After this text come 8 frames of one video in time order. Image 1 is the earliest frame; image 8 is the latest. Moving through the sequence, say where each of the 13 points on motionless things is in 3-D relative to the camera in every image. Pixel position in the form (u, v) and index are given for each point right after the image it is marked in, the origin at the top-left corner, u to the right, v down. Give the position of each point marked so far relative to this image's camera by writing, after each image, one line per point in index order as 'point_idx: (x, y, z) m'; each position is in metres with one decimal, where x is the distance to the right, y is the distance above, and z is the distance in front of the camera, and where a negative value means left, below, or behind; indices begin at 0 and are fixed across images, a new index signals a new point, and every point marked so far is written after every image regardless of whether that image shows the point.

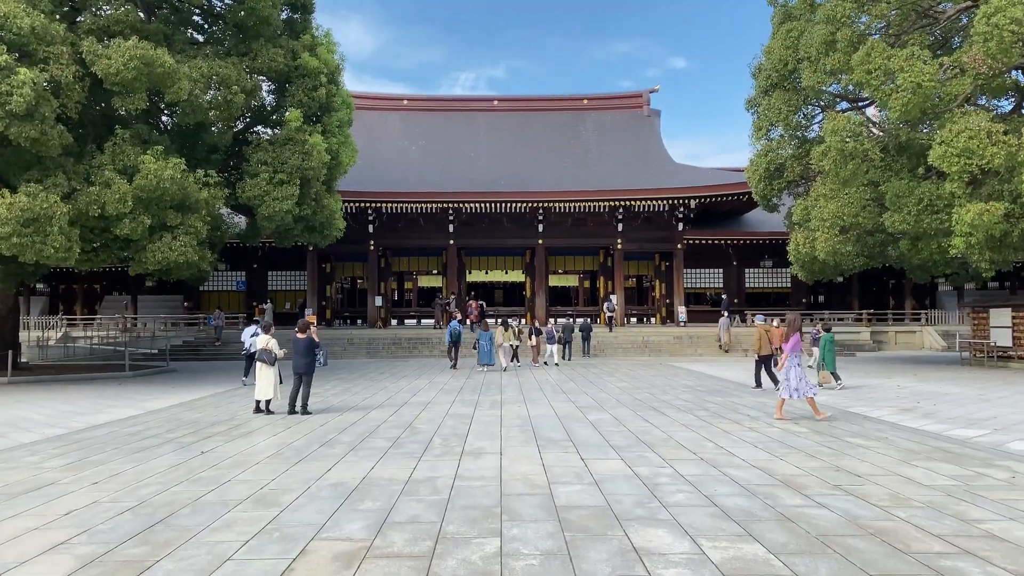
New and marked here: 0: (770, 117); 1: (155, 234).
0: (+4.9, +3.3, +15.6) m
1: (-5.0, +0.7, +11.5) m
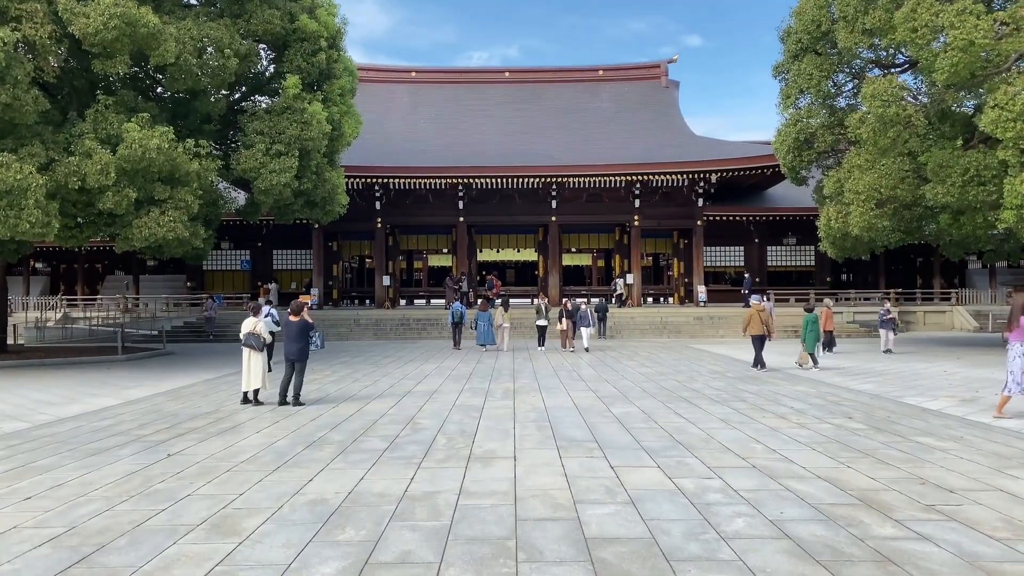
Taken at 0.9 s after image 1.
0: (+5.2, +3.6, +14.6) m
1: (-4.8, +1.0, +10.7) m
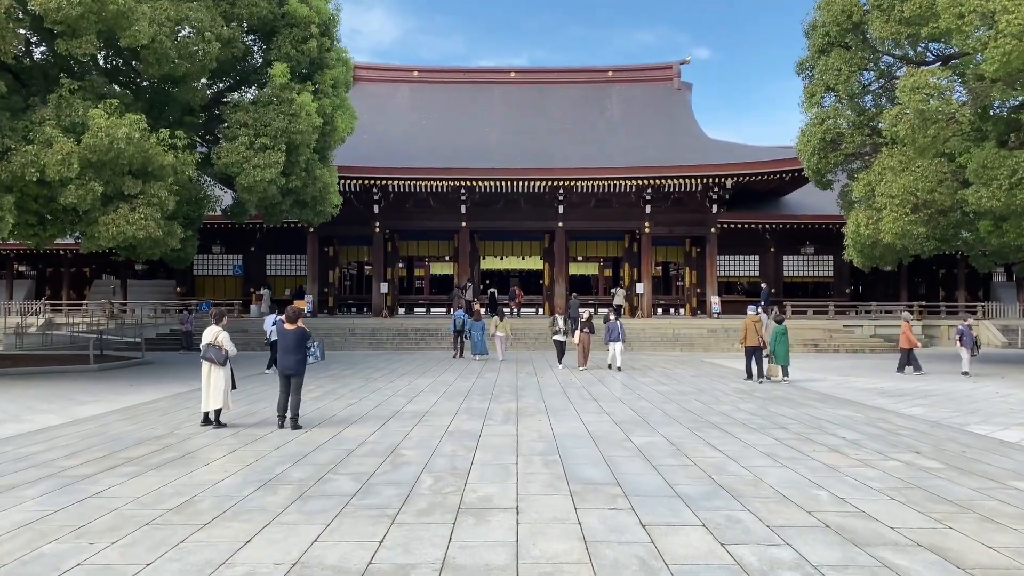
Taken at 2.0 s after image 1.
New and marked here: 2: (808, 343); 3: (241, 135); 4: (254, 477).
0: (+5.3, +3.5, +13.6) m
1: (-4.7, +1.0, +9.8) m
2: (+6.3, -1.2, +17.7) m
3: (-3.7, +2.1, +11.2) m
4: (-1.4, -1.0, +4.4) m
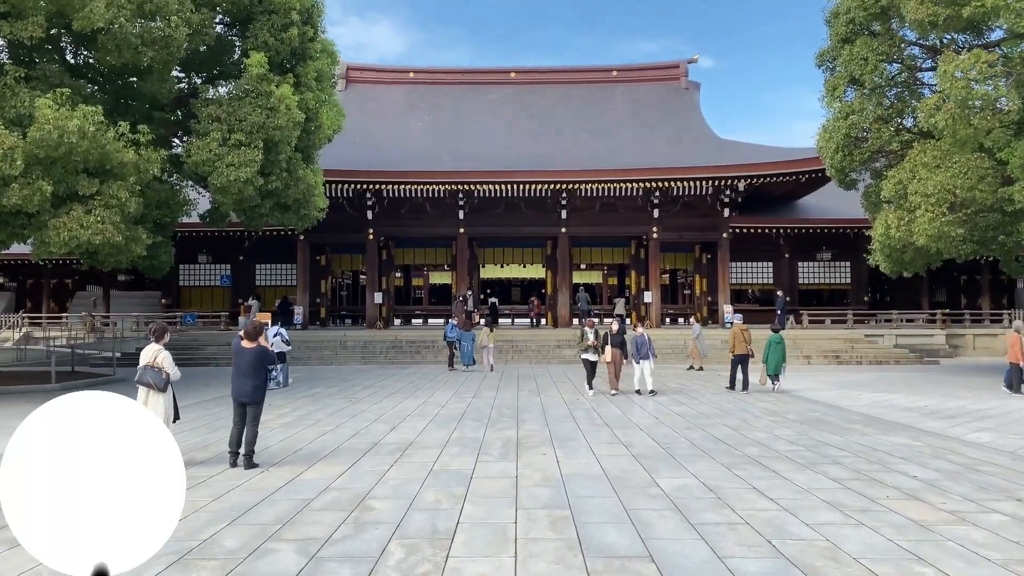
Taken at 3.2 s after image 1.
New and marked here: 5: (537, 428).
0: (+5.2, +3.4, +12.6) m
1: (-4.7, +0.9, +8.8) m
2: (+6.3, -1.3, +16.6) m
3: (-3.7, +1.9, +10.2) m
4: (-1.4, -1.0, +3.3) m
5: (+0.2, -1.1, +6.7) m
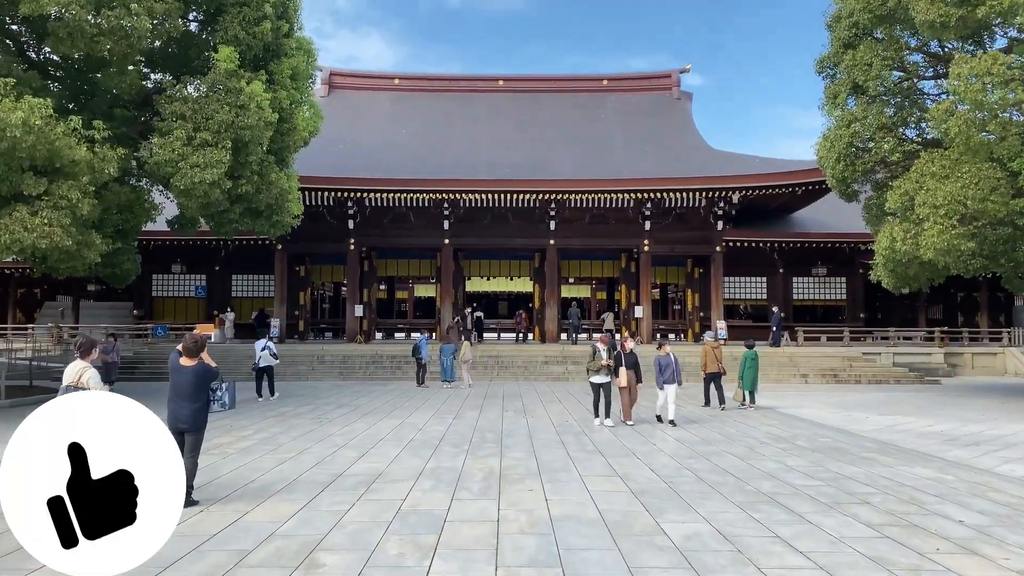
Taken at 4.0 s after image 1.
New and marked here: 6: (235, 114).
0: (+5.1, +3.1, +12.0) m
1: (-4.9, +0.8, +8.0) m
2: (+6.1, -1.6, +16.0) m
3: (-3.8, +1.8, +9.5) m
4: (-1.4, -1.0, +2.6) m
5: (+0.1, -1.2, +6.0) m
6: (-3.2, +2.0, +9.7) m
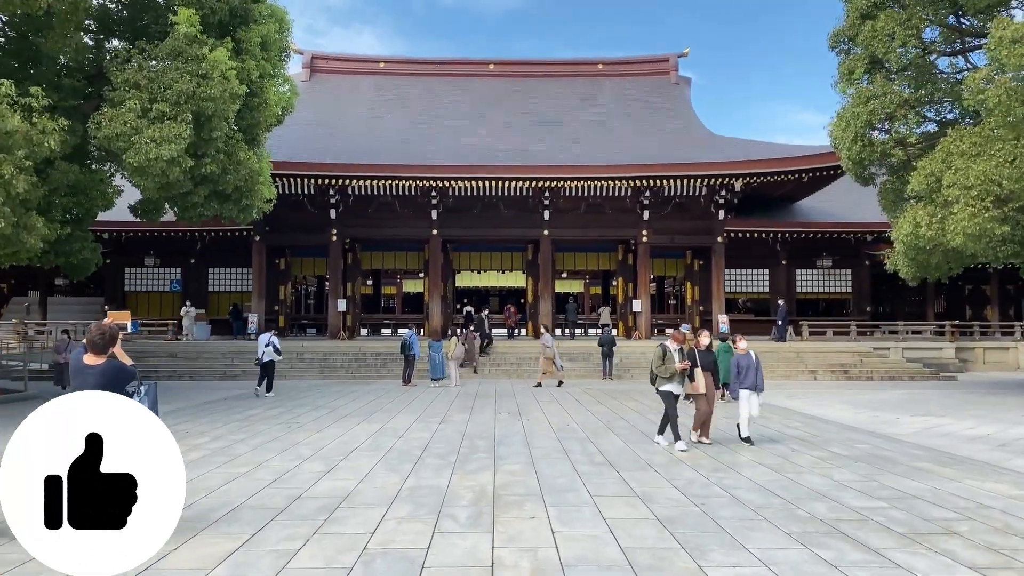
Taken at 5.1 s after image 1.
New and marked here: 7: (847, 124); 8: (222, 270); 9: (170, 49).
0: (+5.0, +3.3, +11.1) m
1: (-4.9, +0.9, +7.0) m
2: (+5.9, -1.5, +15.1) m
3: (-3.9, +1.9, +8.5) m
4: (-1.4, -1.0, +1.6) m
5: (0.0, -1.1, +5.1) m
6: (-3.3, +2.1, +8.7) m
7: (+4.8, +2.3, +11.8) m
8: (-6.7, +0.4, +19.1) m
9: (-3.6, +2.5, +8.7) m
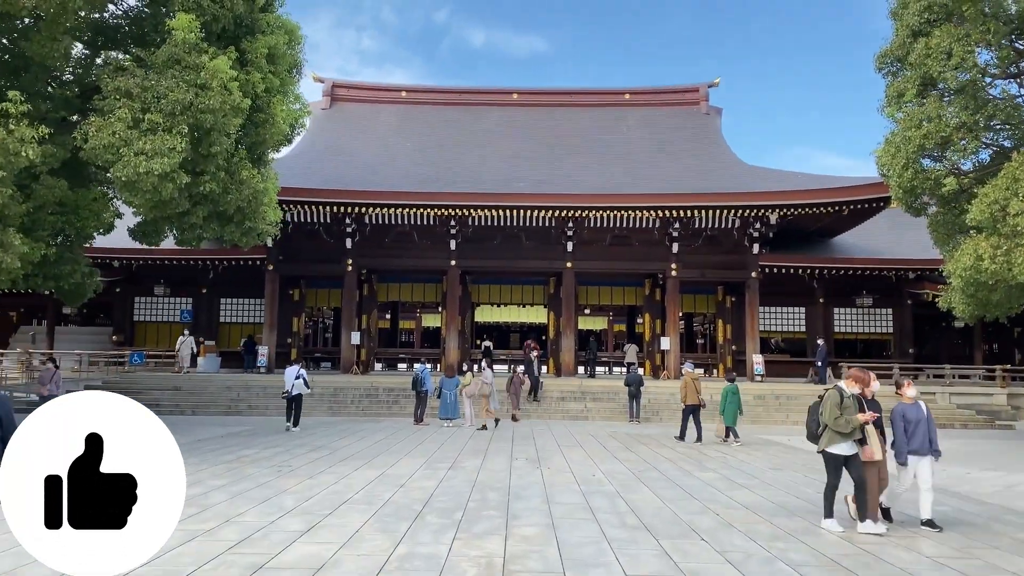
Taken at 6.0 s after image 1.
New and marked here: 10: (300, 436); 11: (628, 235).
0: (+5.3, +2.8, +10.3) m
1: (-4.8, +0.7, +6.3) m
2: (+6.3, -2.1, +14.1) m
3: (-3.7, +1.7, +7.9) m
4: (-1.4, -0.9, +0.8) m
5: (+0.1, -1.2, +4.2) m
6: (-3.1, +1.9, +8.1) m
7: (+5.1, +1.8, +10.9) m
8: (-6.2, -0.3, +18.5) m
9: (-3.4, +2.3, +8.1) m
10: (-2.6, -1.8, +10.1) m
11: (+2.4, +1.1, +17.1) m
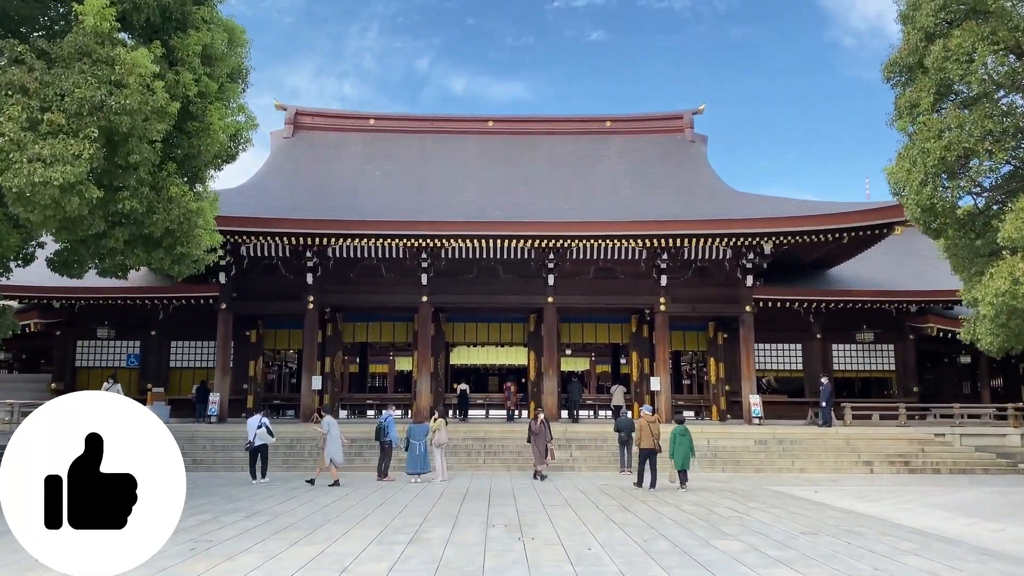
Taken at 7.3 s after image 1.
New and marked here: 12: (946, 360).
0: (+5.0, +2.5, +9.3) m
1: (-5.0, +0.5, +5.0) m
2: (+5.9, -2.6, +12.8) m
3: (-3.9, +1.4, +6.6) m
4: (-1.5, -0.8, -0.6) m
5: (0.0, -1.3, +2.8) m
6: (-3.3, +1.6, +6.8) m
7: (+4.8, +1.5, +9.8) m
8: (-6.7, -1.1, +17.0) m
9: (-3.6, +2.0, +6.9) m
10: (-2.9, -2.2, +8.6) m
11: (+2.0, +0.4, +15.9) m
12: (+9.4, -1.6, +17.9) m
